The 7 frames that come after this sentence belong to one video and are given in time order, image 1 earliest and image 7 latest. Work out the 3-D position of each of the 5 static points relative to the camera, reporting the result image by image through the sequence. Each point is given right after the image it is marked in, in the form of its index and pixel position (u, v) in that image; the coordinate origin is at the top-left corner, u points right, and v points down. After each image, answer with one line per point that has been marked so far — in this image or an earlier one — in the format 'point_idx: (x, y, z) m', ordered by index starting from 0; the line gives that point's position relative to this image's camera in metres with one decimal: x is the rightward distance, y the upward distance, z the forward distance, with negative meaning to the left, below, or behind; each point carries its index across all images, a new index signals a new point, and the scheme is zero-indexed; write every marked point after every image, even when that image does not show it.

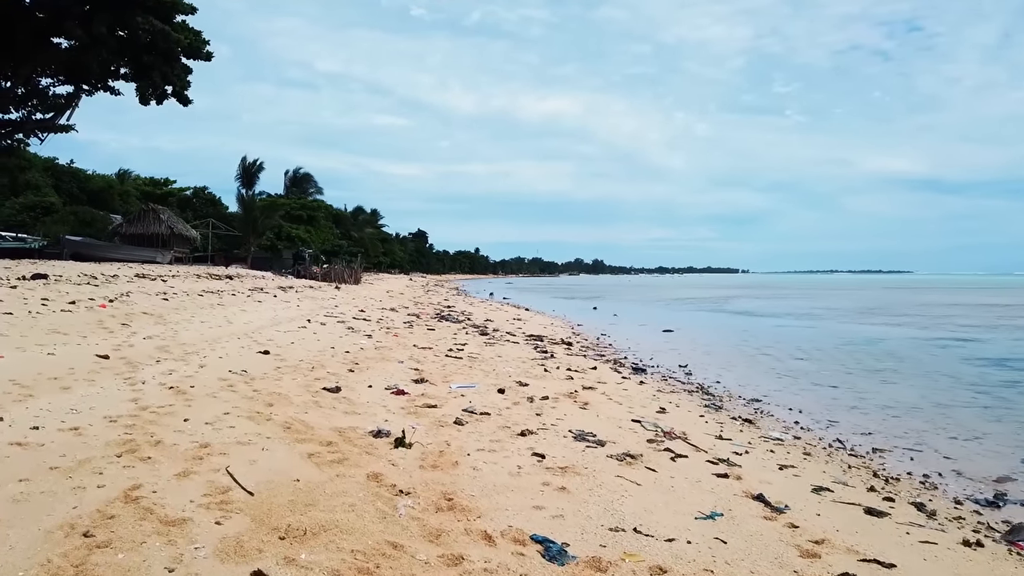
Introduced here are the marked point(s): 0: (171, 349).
0: (-4.0, -0.7, +8.3) m
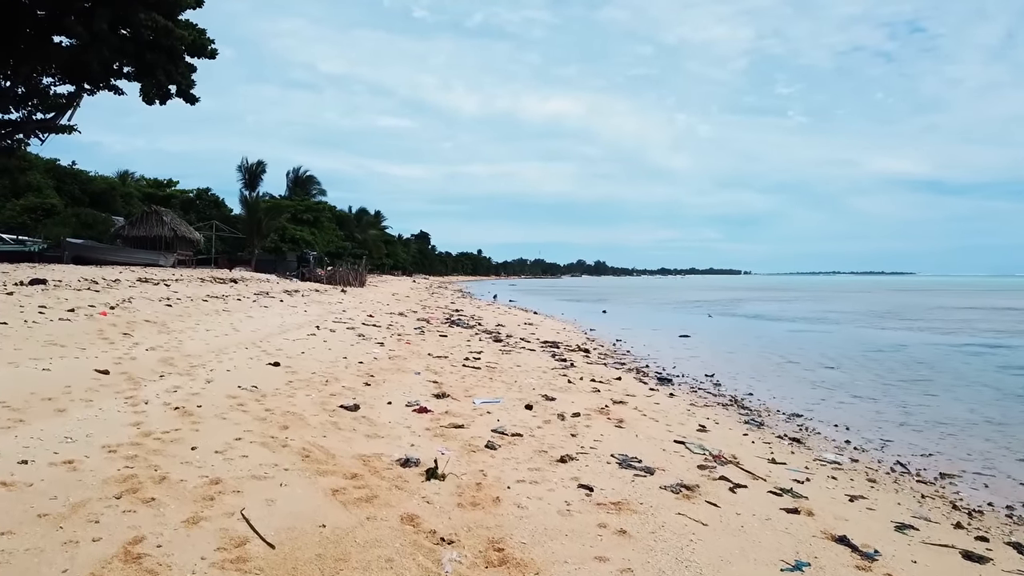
0: (-3.7, -0.8, +7.8) m
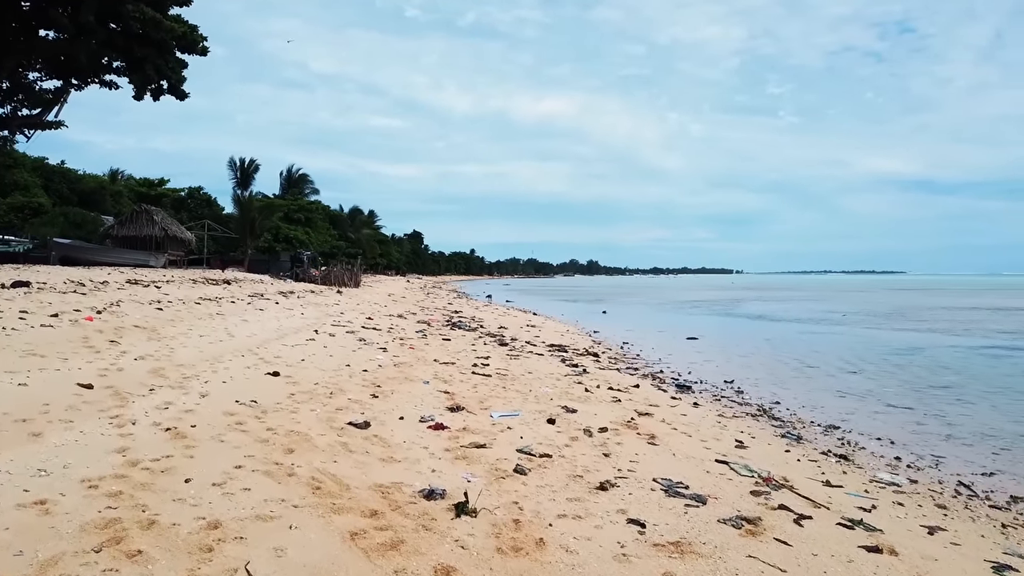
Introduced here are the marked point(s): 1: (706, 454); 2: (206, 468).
0: (-3.5, -0.8, +7.2) m
1: (+1.7, -1.4, +6.2) m
2: (-1.8, -1.1, +4.3) m
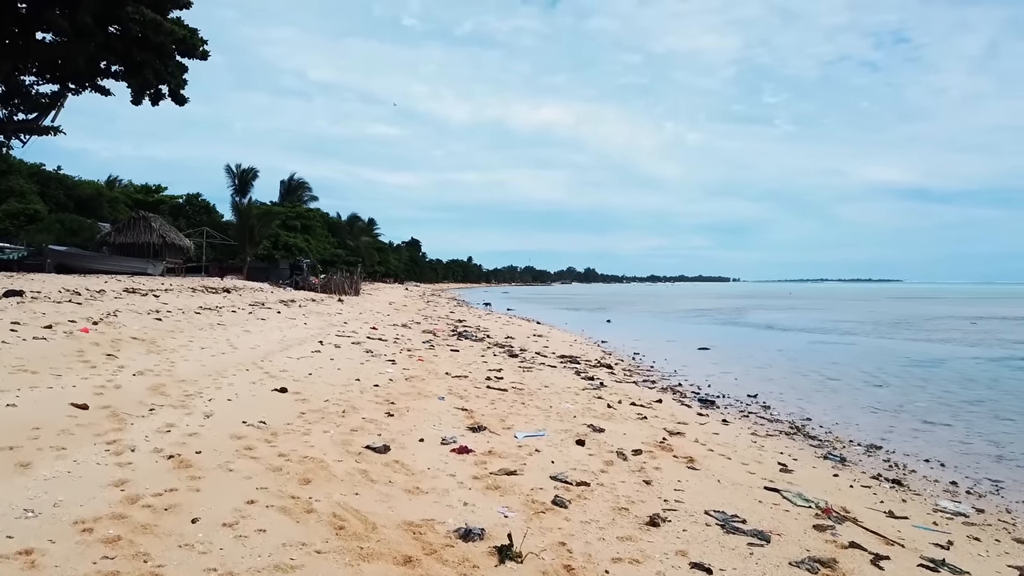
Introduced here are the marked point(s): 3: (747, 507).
0: (-3.2, -1.0, +6.7) m
1: (+1.9, -1.5, +5.7) m
2: (-1.6, -1.2, +3.8) m
3: (+1.6, -1.5, +4.8) m
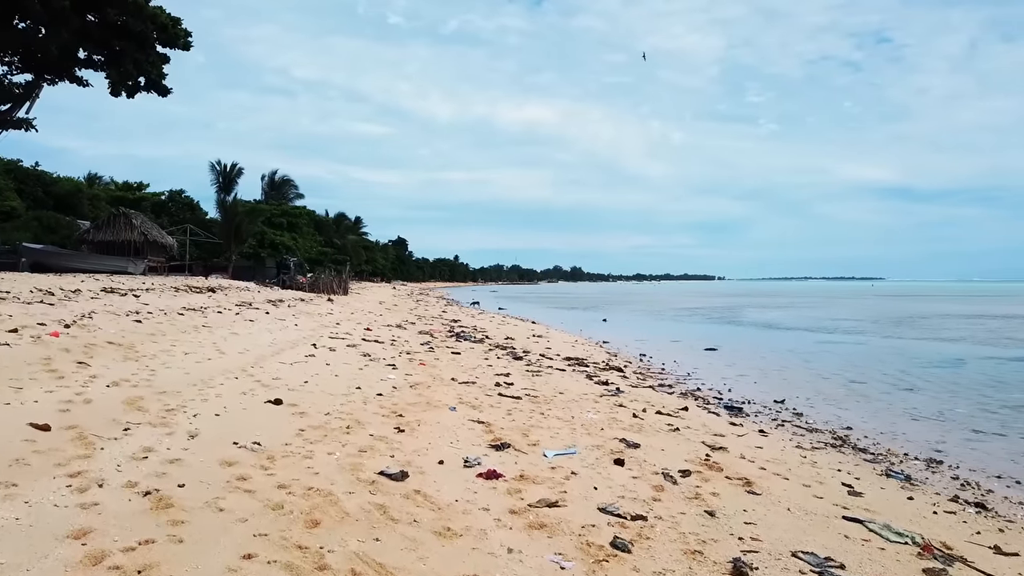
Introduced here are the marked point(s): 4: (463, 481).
0: (-3.0, -0.9, +5.8) m
1: (+2.2, -1.5, +5.0) m
2: (-1.3, -1.2, +3.0) m
3: (+1.9, -1.5, +4.1) m
4: (-0.3, -1.3, +4.7) m
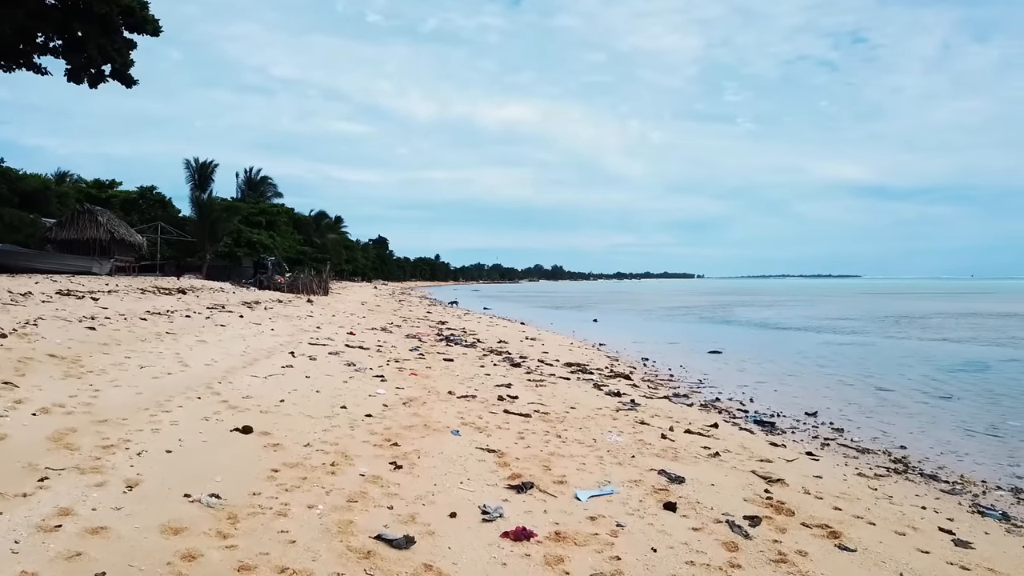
0: (-2.8, -1.0, +4.7) m
1: (+2.4, -1.5, +4.0) m
2: (-1.1, -1.2, +1.9) m
3: (+2.1, -1.5, +3.1) m
4: (-0.1, -1.3, +3.6) m
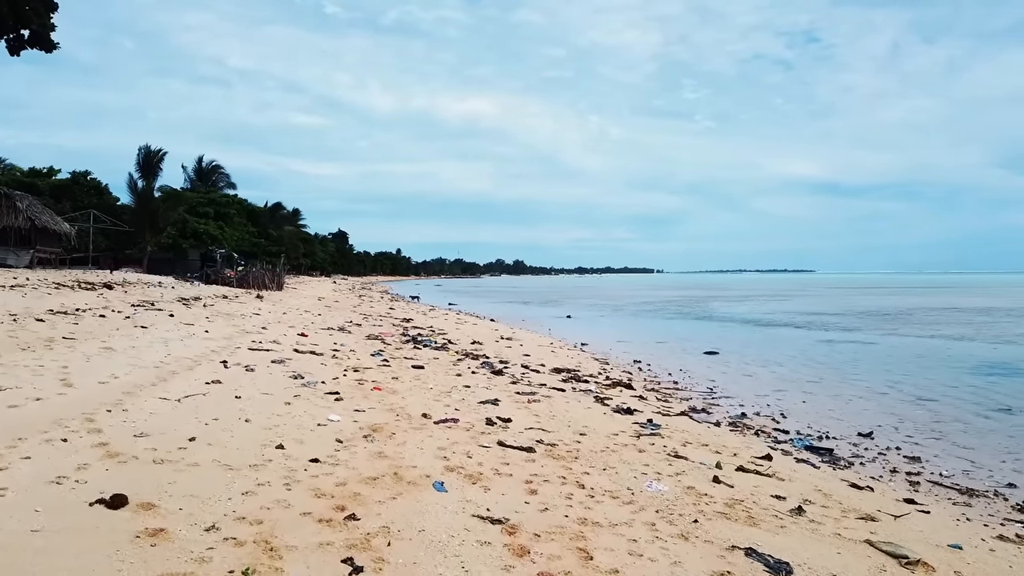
0: (-2.7, -1.0, +2.6) m
1: (+2.5, -1.5, +2.2) m
2: (-0.8, -1.2, 0.0) m
3: (+2.3, -1.5, +1.3) m
4: (+0.1, -1.3, +1.7) m
